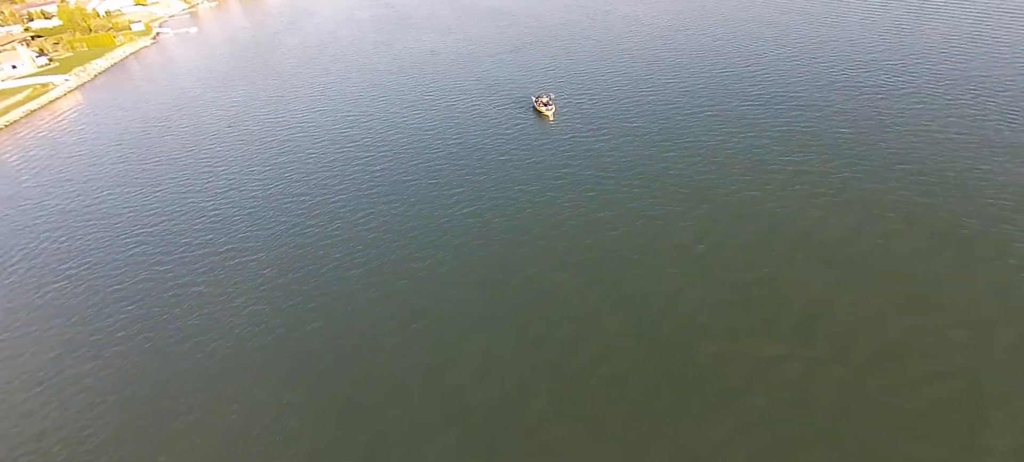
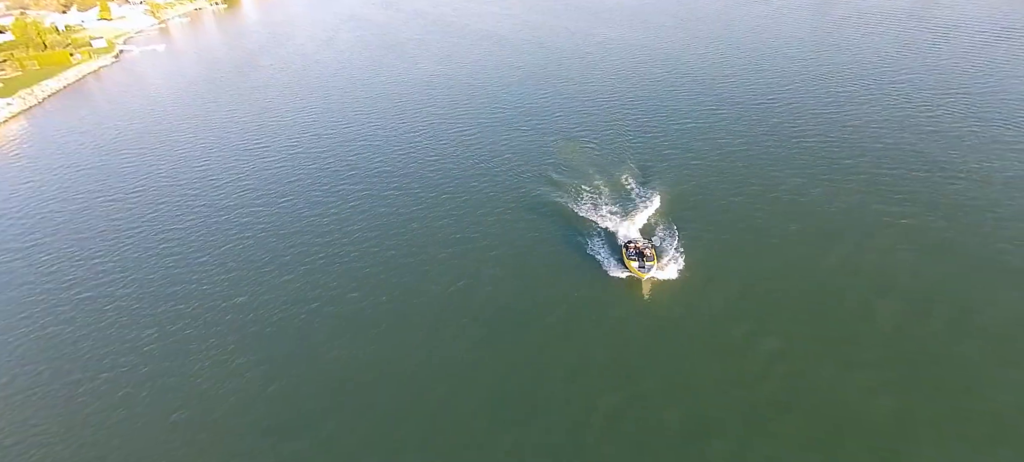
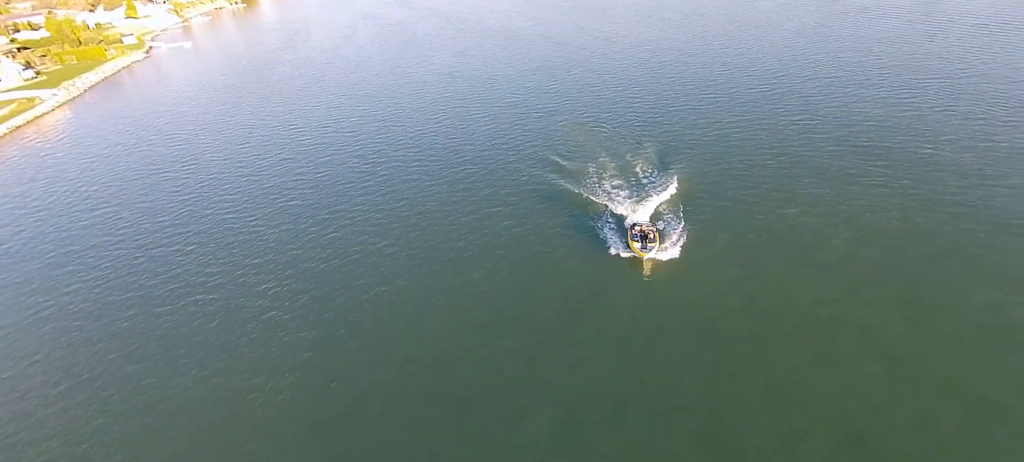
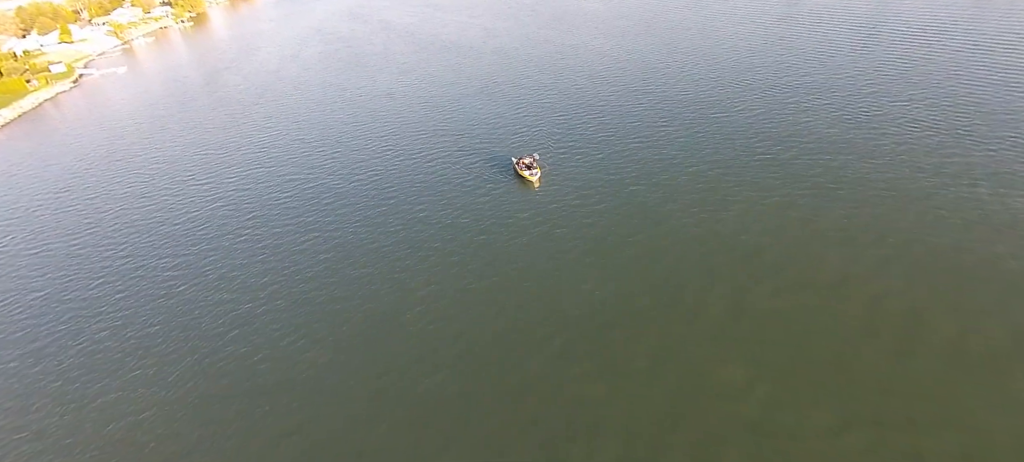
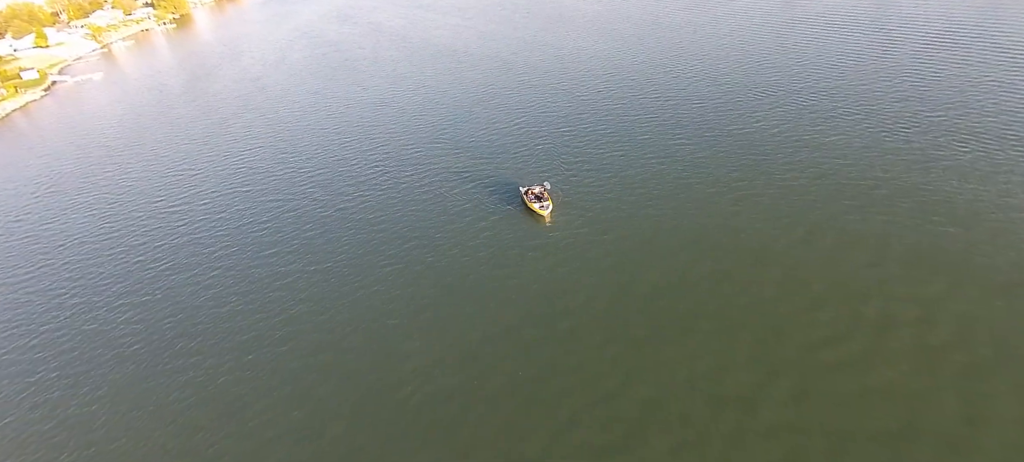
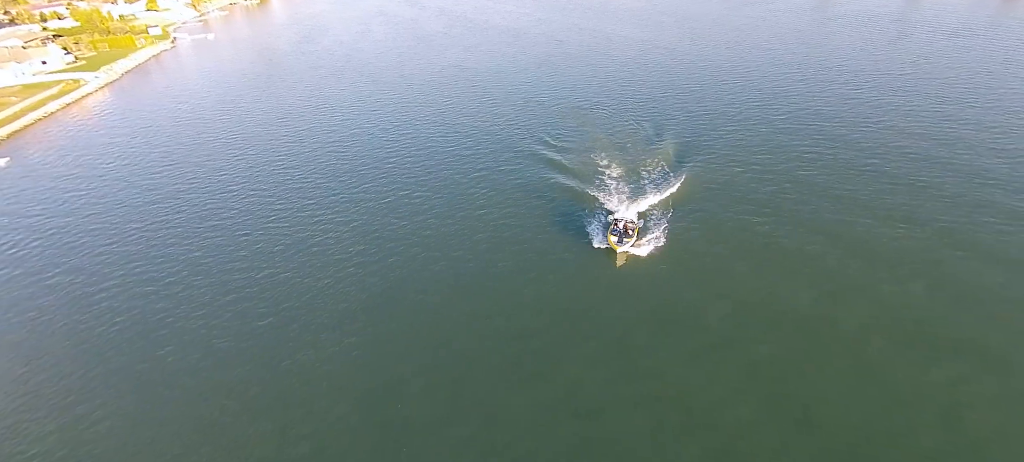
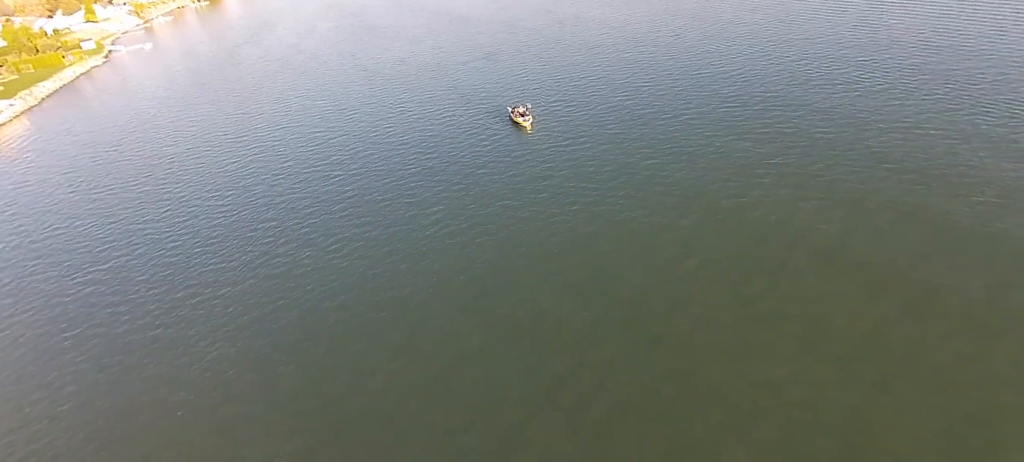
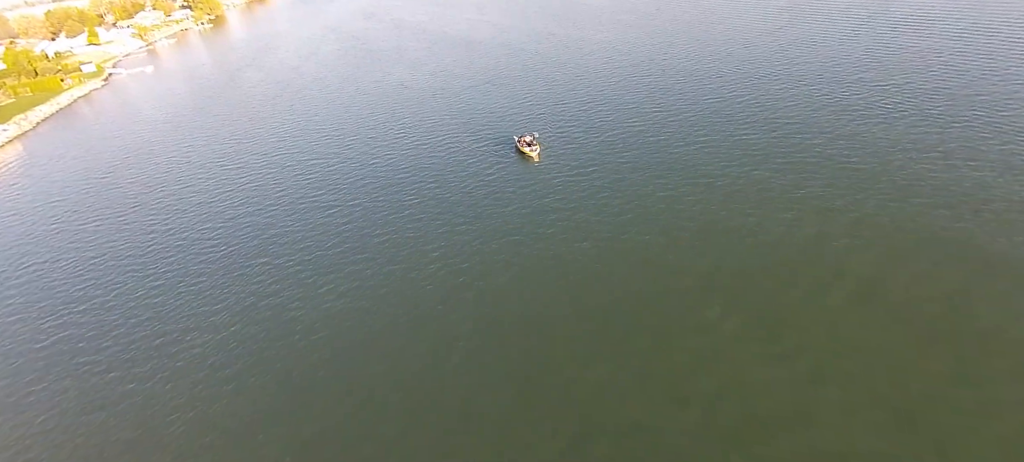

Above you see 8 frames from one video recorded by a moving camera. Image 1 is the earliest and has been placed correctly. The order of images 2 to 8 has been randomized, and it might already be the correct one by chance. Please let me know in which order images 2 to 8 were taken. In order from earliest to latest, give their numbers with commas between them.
7, 8, 4, 5, 2, 3, 6
